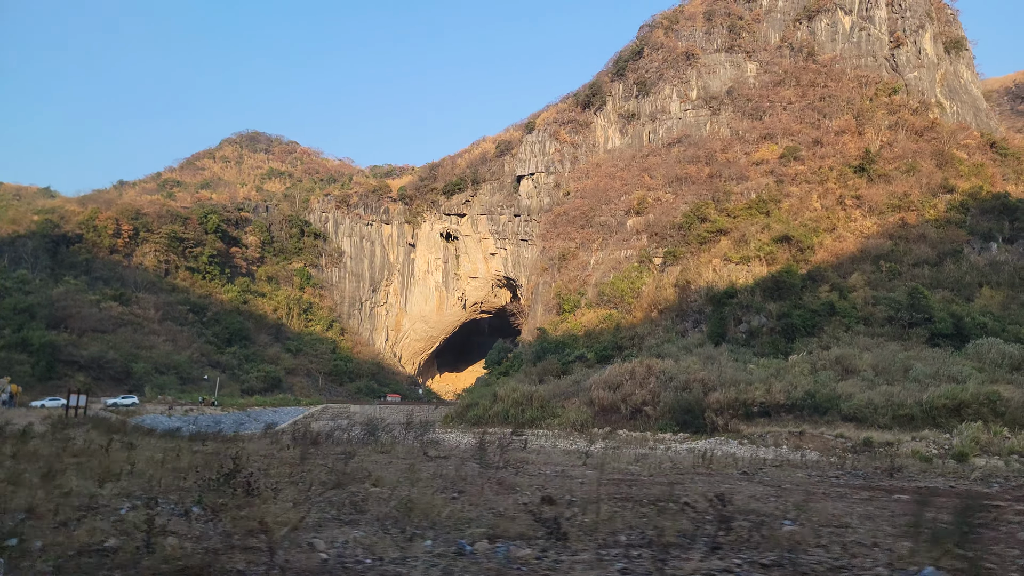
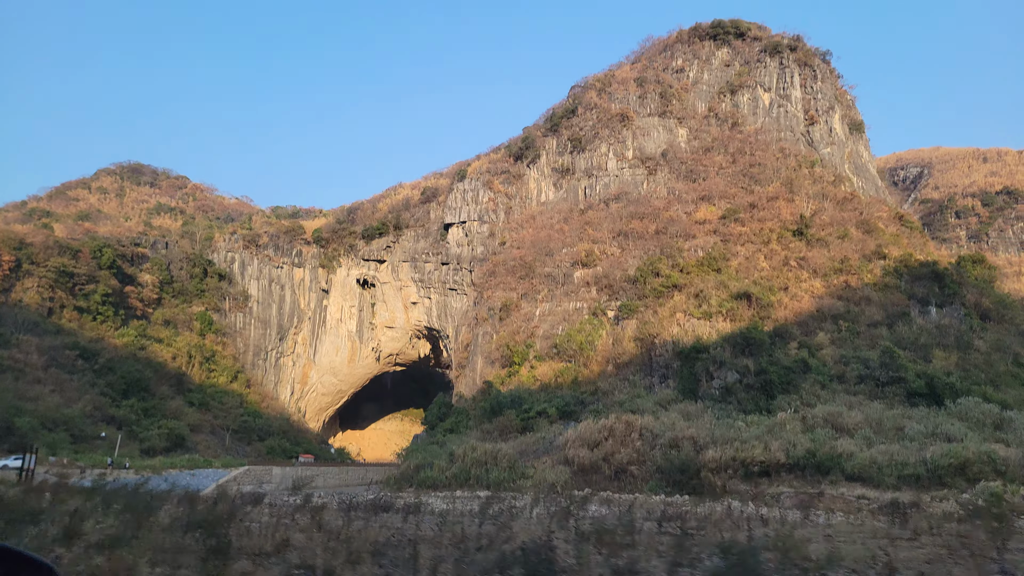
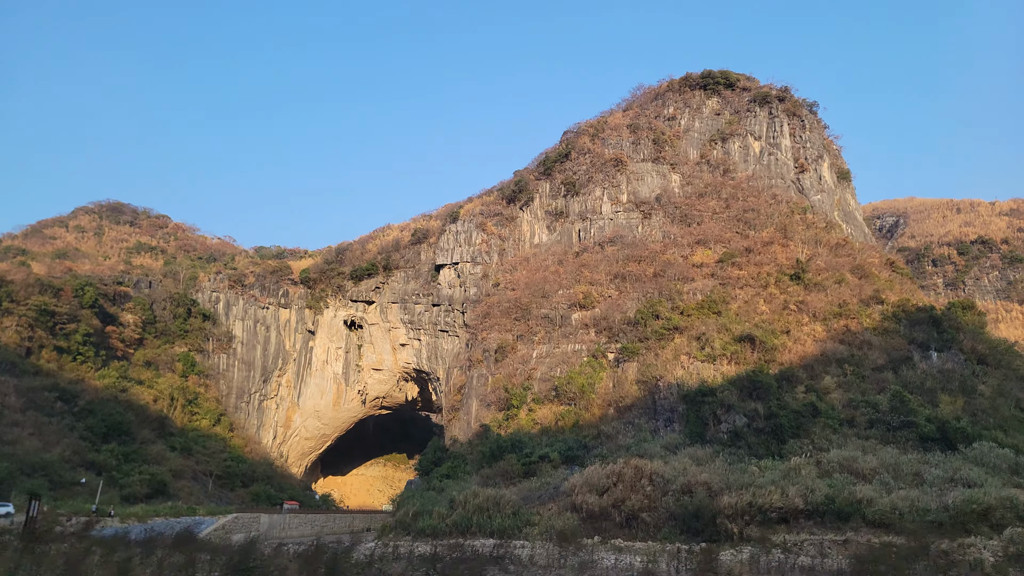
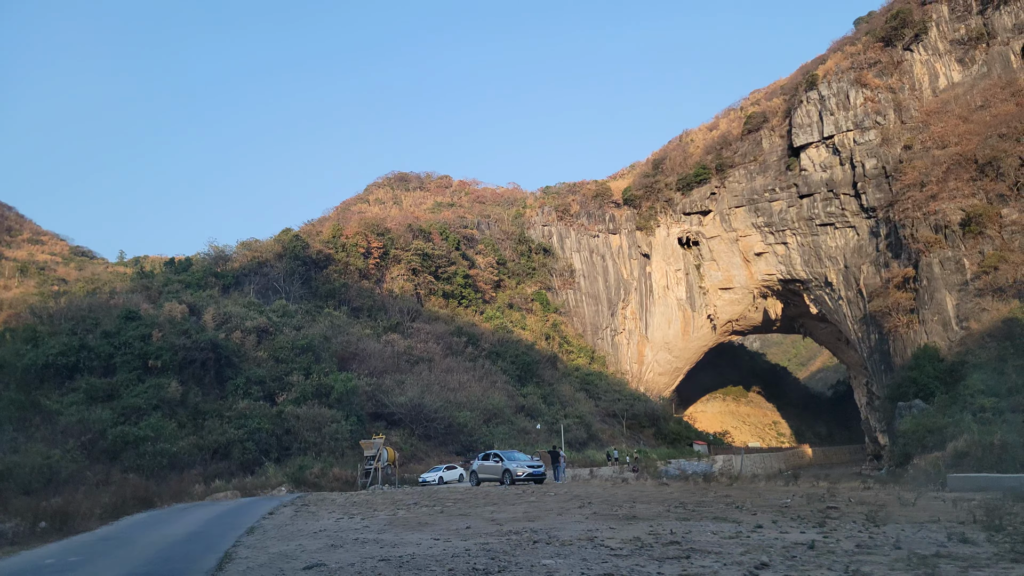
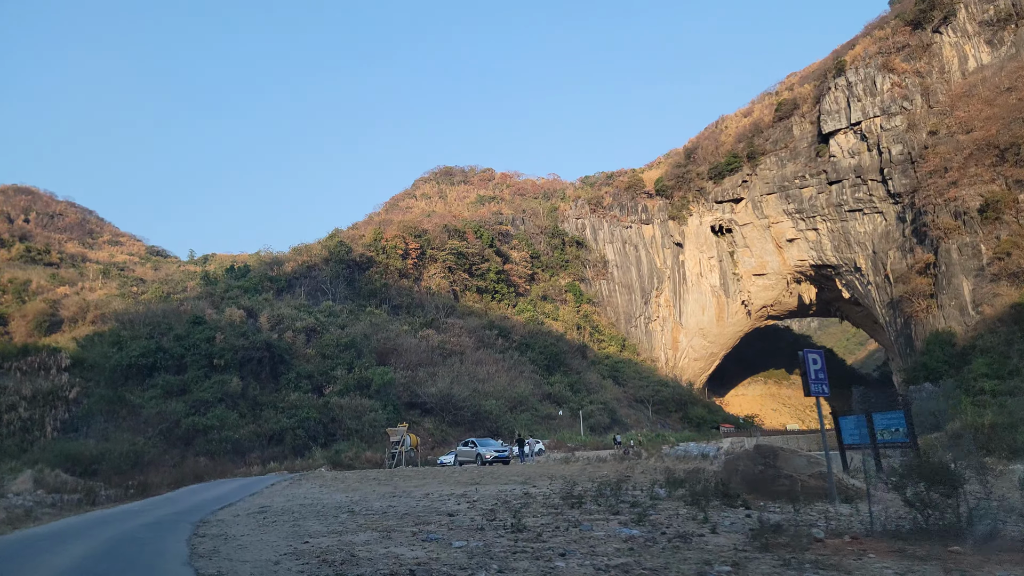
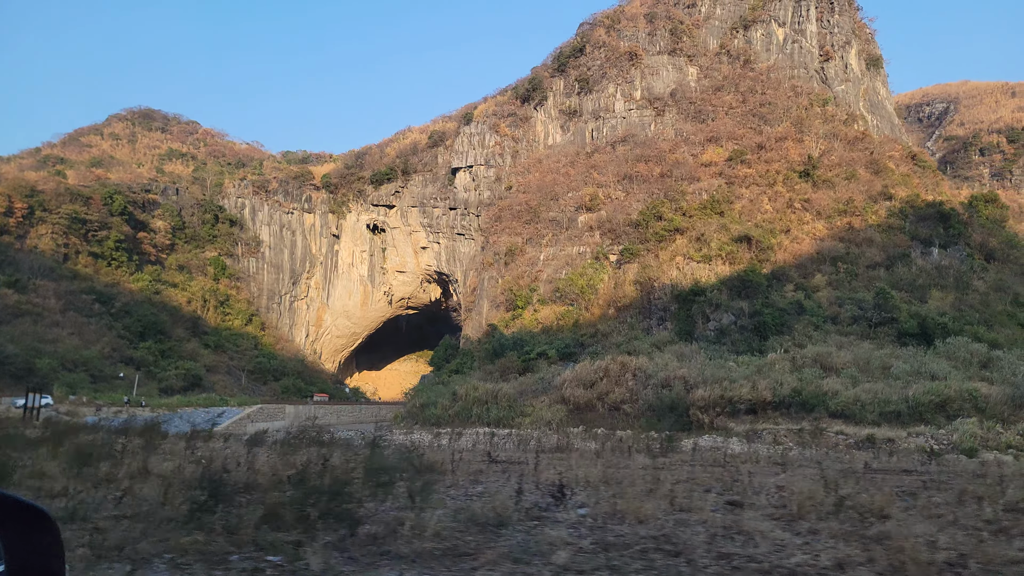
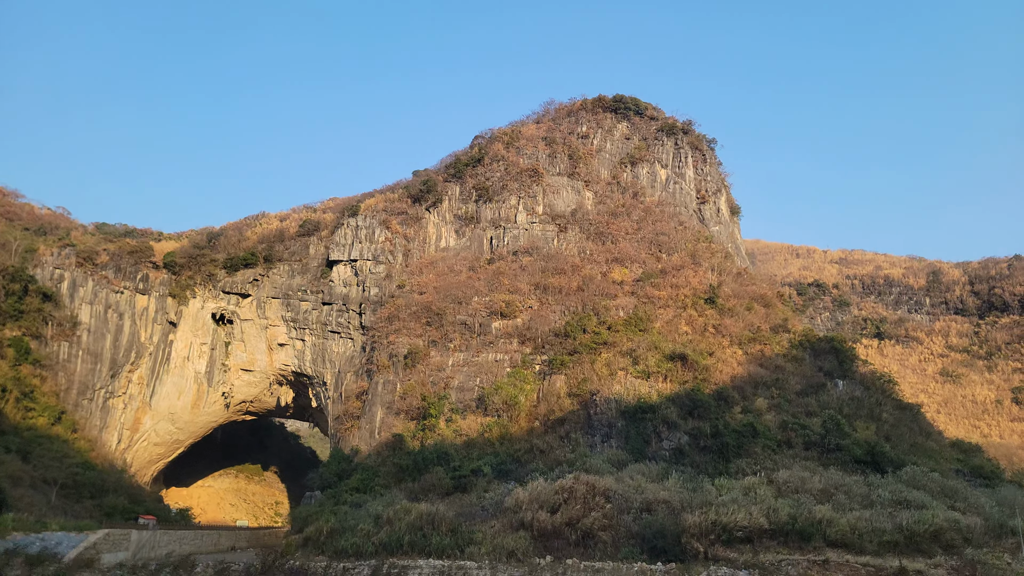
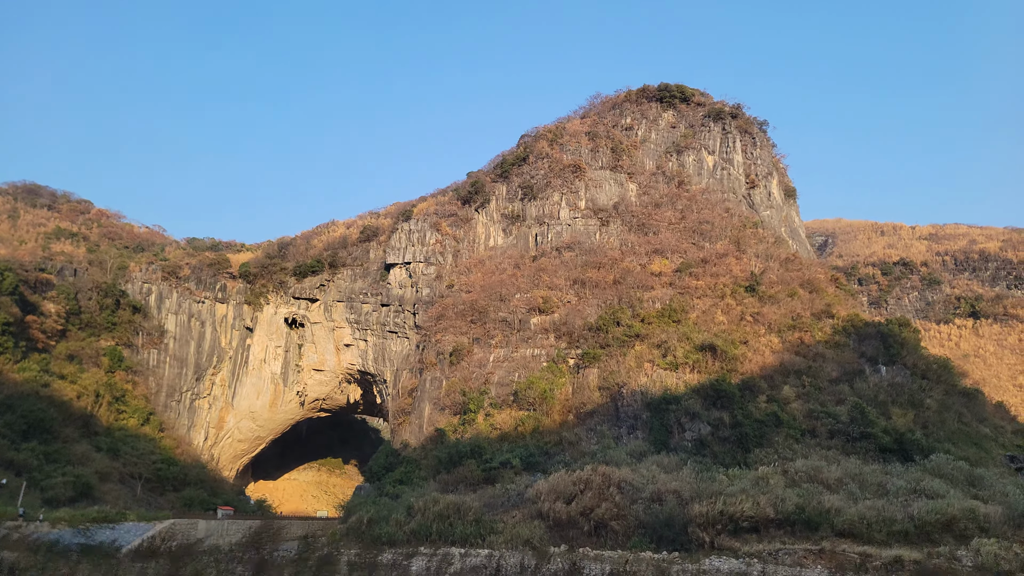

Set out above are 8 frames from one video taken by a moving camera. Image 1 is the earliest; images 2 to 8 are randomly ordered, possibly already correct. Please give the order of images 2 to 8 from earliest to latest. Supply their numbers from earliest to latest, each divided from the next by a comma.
6, 2, 3, 8, 7, 5, 4
